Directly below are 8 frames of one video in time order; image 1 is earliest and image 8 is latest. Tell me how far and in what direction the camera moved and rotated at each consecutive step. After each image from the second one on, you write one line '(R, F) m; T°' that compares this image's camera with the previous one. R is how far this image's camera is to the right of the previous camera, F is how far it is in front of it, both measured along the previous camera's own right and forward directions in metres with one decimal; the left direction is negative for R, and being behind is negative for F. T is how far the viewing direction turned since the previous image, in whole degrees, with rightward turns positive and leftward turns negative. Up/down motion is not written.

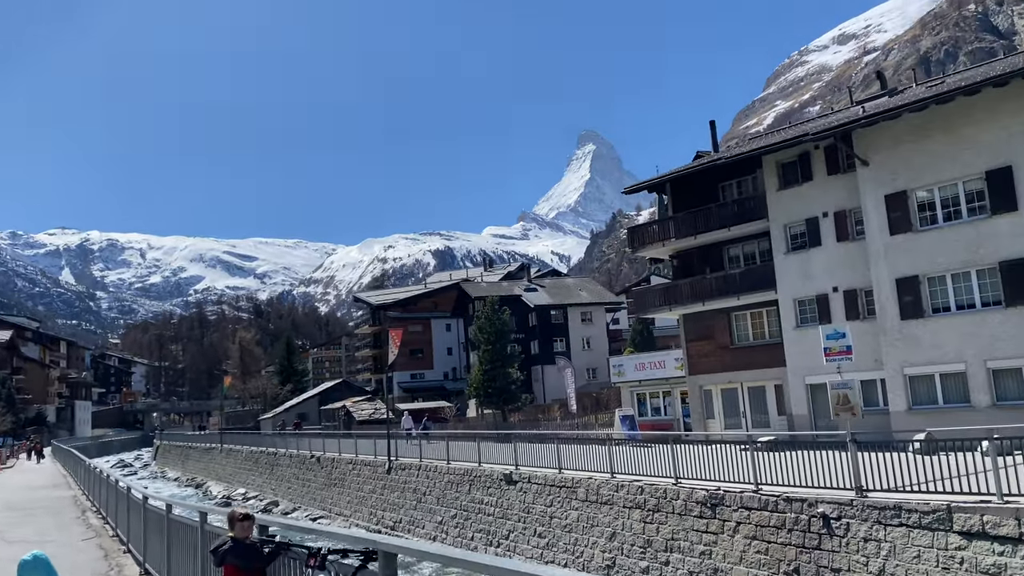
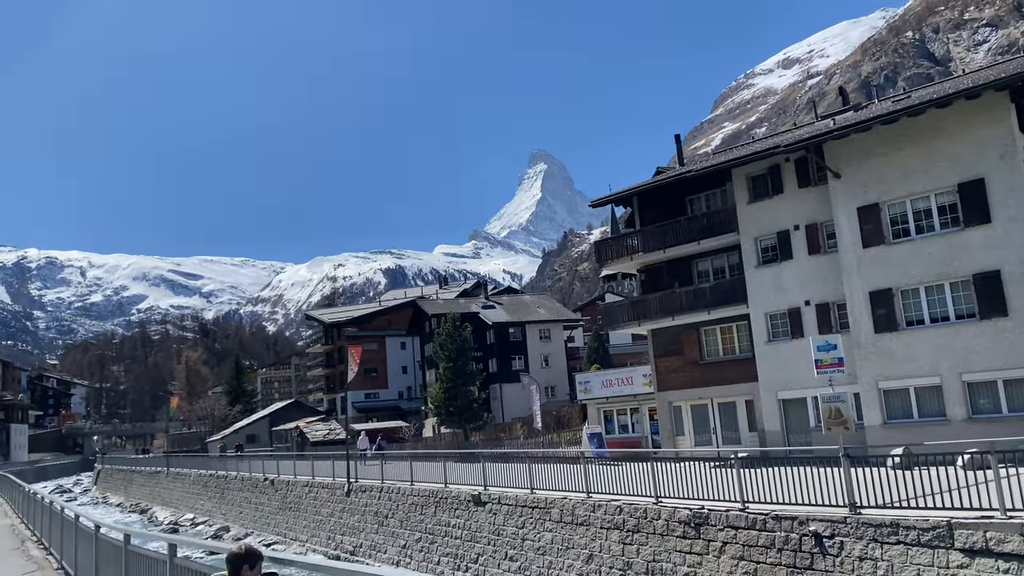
(-0.5, +0.8) m; +3°
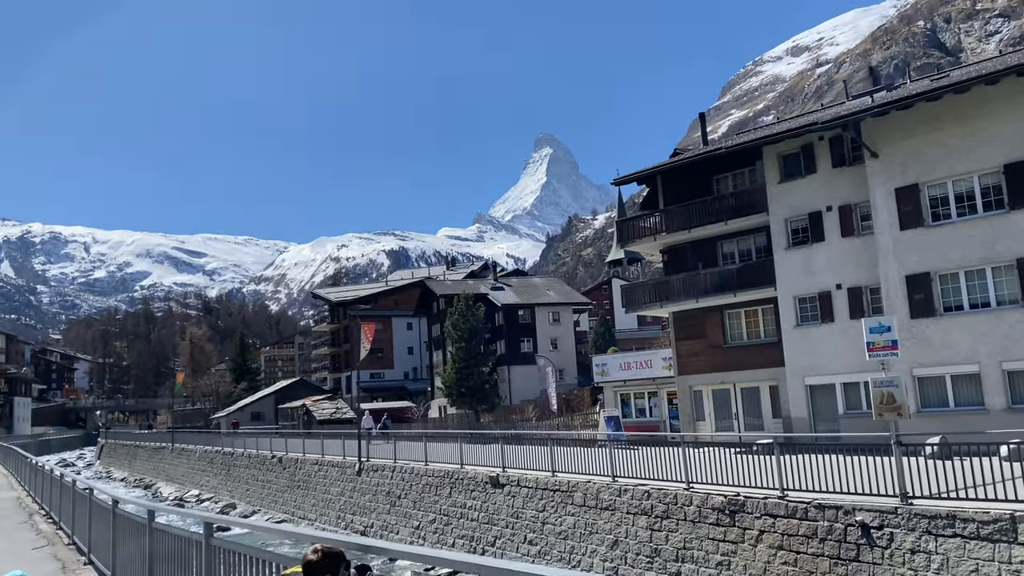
(-0.6, +0.8) m; 0°
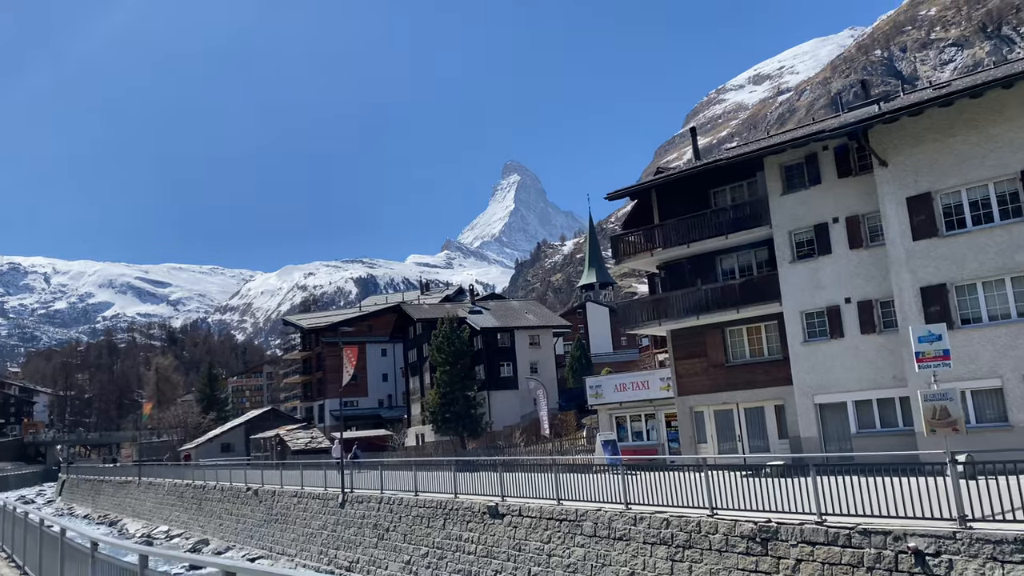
(-0.8, +1.3) m; +2°
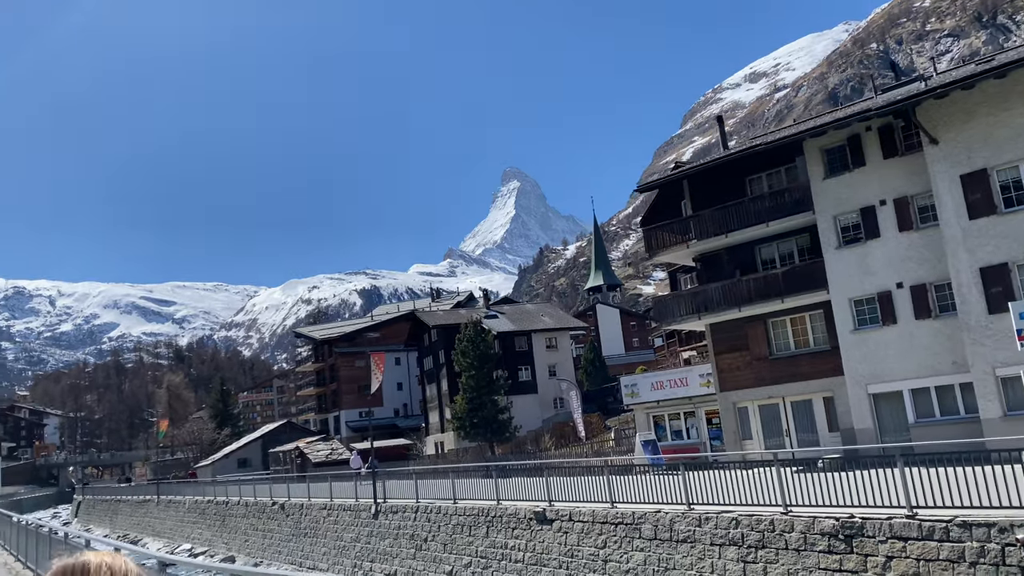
(-1.0, +0.9) m; 0°
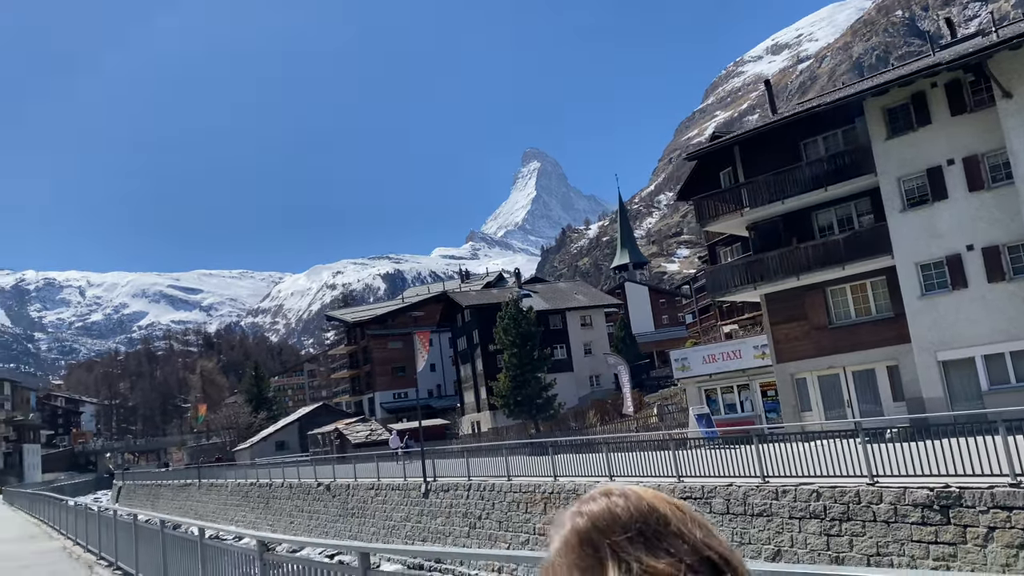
(-0.9, +0.6) m; -2°
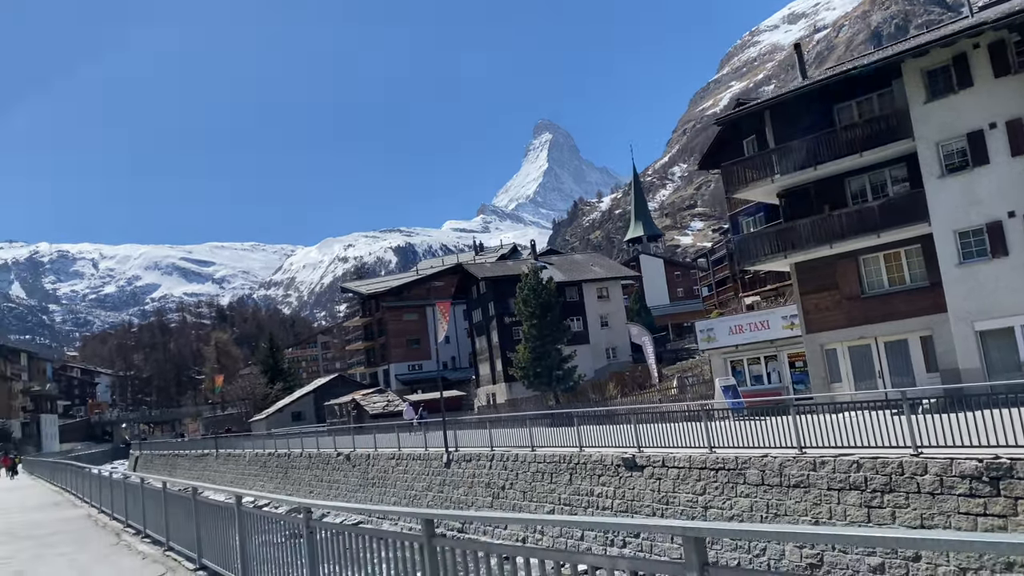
(-0.4, +0.5) m; -1°
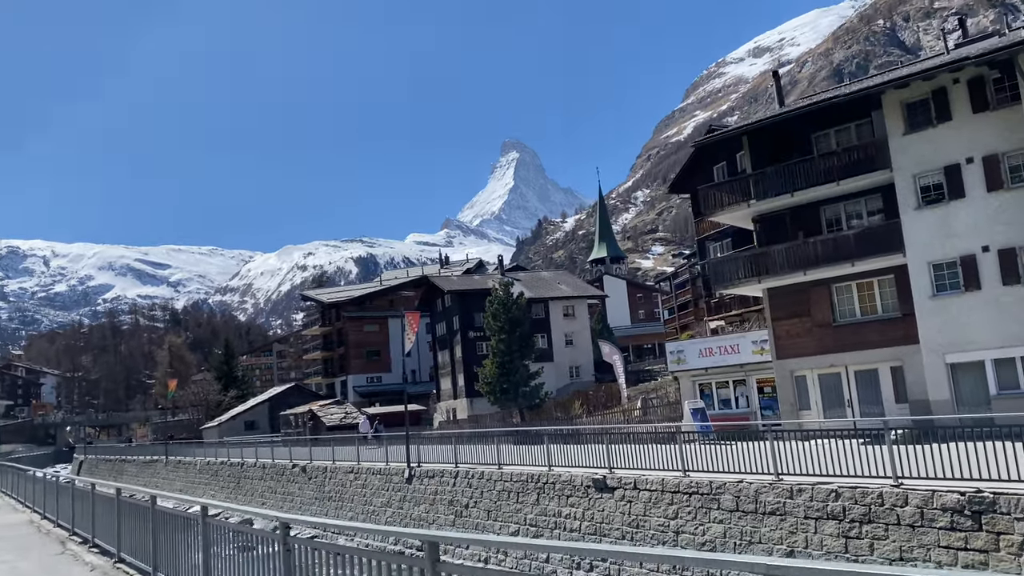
(-0.4, +0.5) m; +3°
